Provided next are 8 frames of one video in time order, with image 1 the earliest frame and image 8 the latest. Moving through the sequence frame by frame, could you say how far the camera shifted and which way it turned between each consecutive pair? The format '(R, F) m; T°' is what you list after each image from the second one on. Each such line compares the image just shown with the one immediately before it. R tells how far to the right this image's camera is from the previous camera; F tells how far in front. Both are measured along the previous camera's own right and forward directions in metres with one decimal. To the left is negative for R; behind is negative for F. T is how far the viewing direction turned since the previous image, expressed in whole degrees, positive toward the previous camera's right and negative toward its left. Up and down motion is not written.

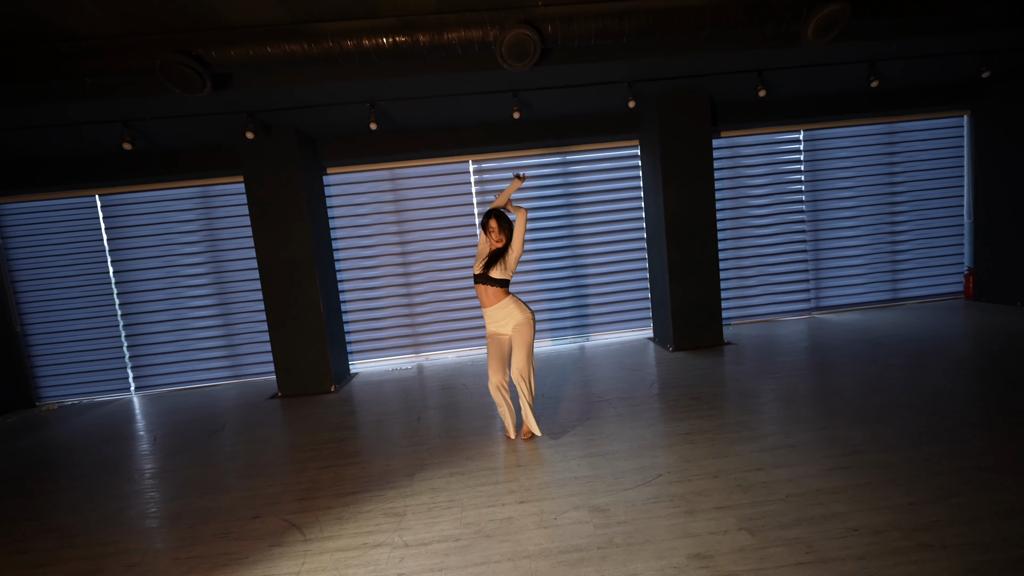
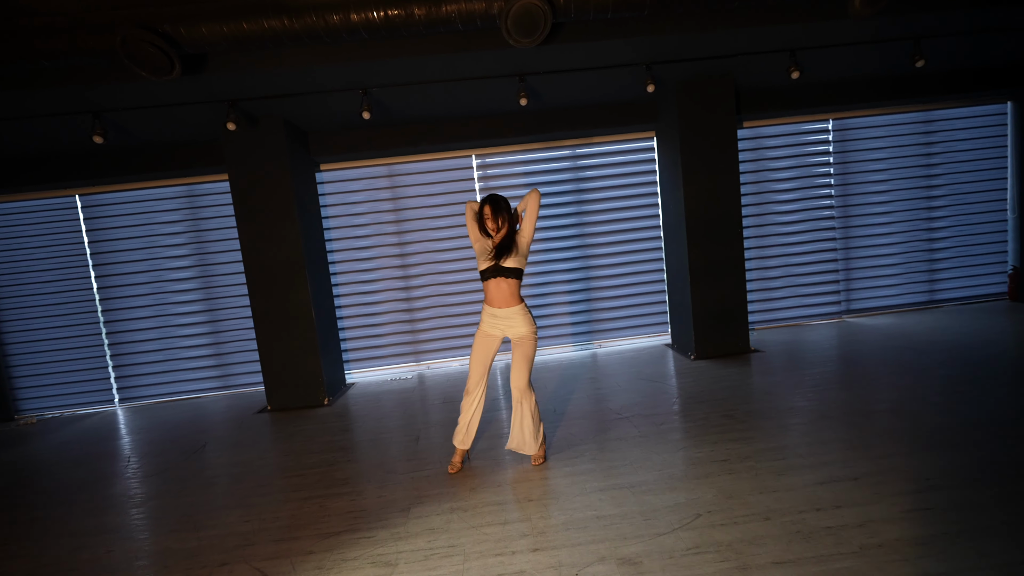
(0.0, +0.4) m; -1°
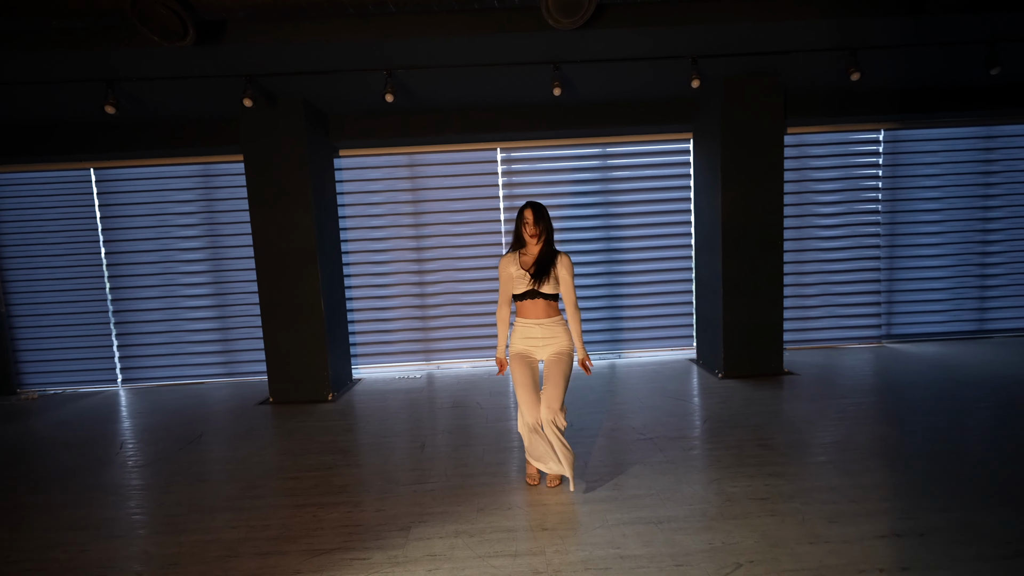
(-0.1, +0.3) m; -2°
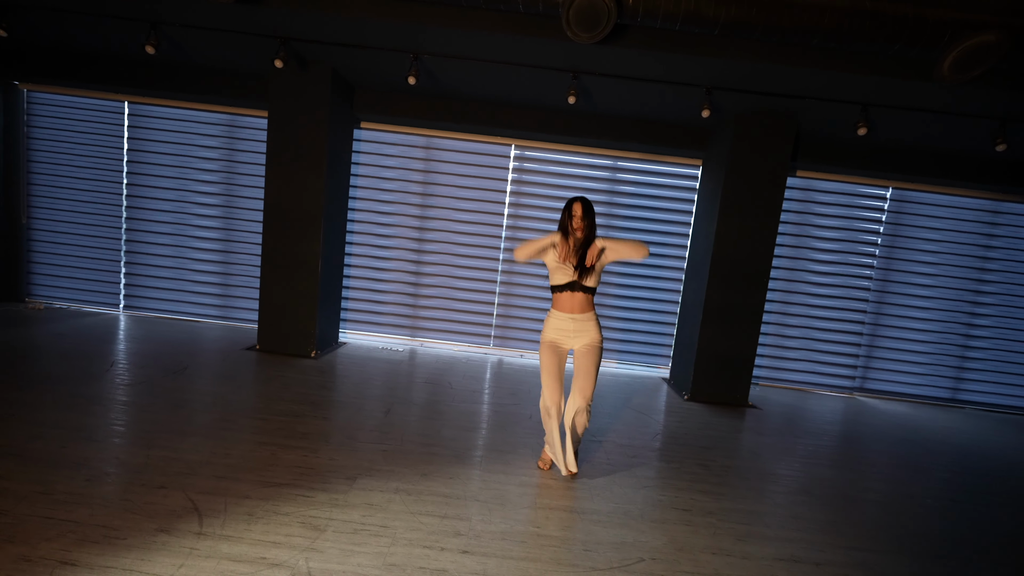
(+0.2, -0.2) m; -1°
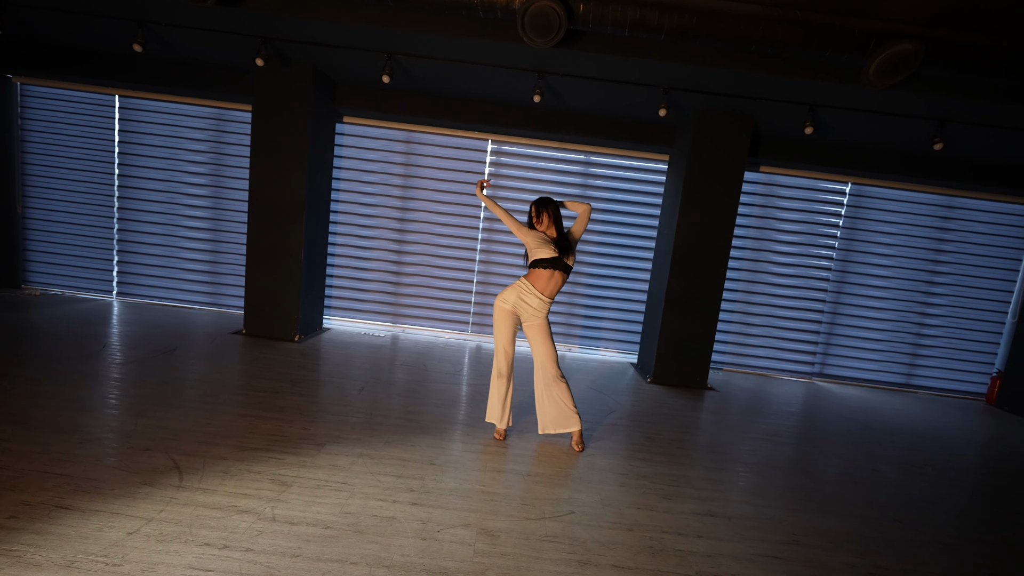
(+0.3, -0.3) m; 0°
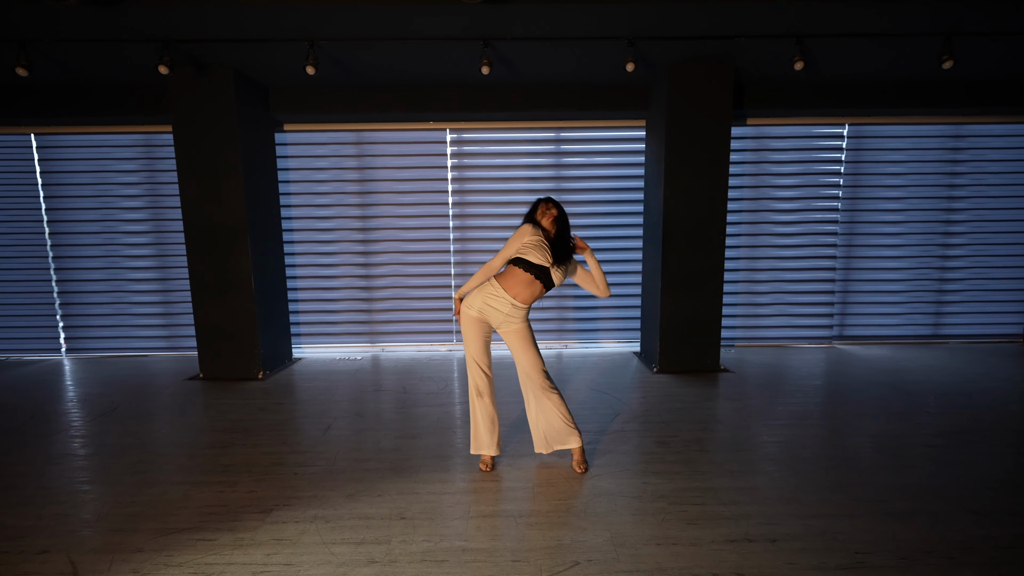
(+0.2, +0.5) m; 0°
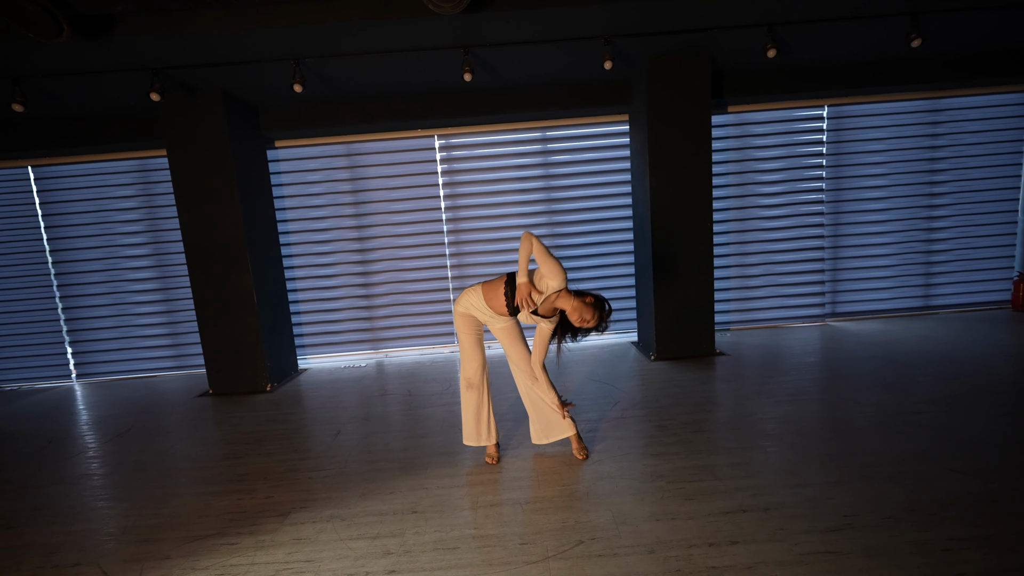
(0.0, -0.1) m; 0°
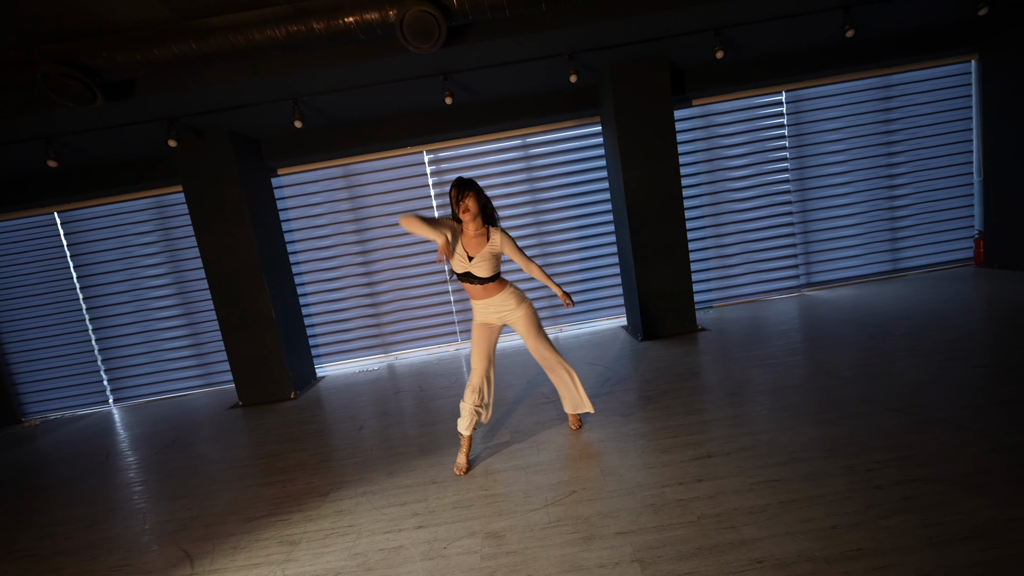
(+0.1, -0.4) m; 0°
